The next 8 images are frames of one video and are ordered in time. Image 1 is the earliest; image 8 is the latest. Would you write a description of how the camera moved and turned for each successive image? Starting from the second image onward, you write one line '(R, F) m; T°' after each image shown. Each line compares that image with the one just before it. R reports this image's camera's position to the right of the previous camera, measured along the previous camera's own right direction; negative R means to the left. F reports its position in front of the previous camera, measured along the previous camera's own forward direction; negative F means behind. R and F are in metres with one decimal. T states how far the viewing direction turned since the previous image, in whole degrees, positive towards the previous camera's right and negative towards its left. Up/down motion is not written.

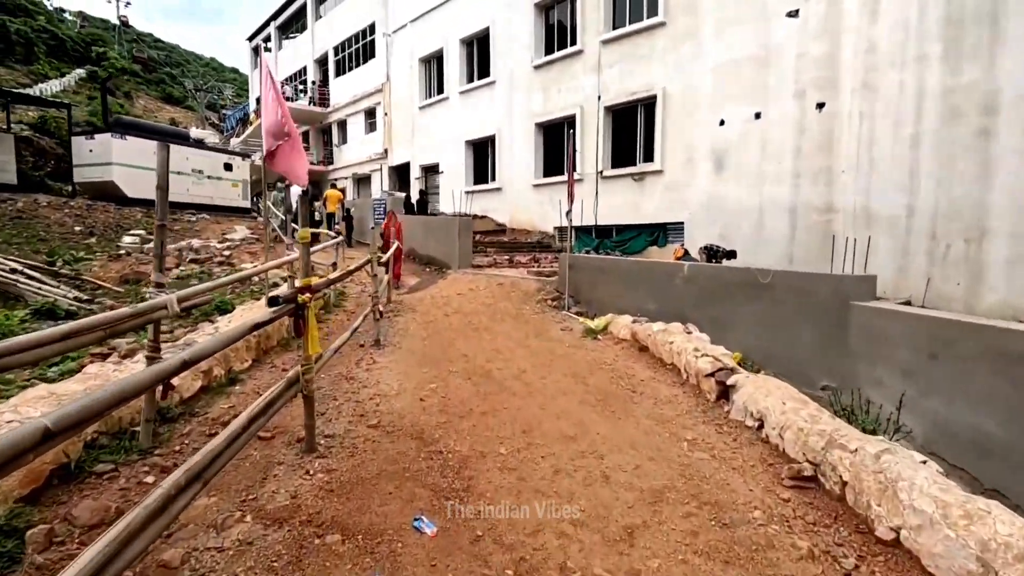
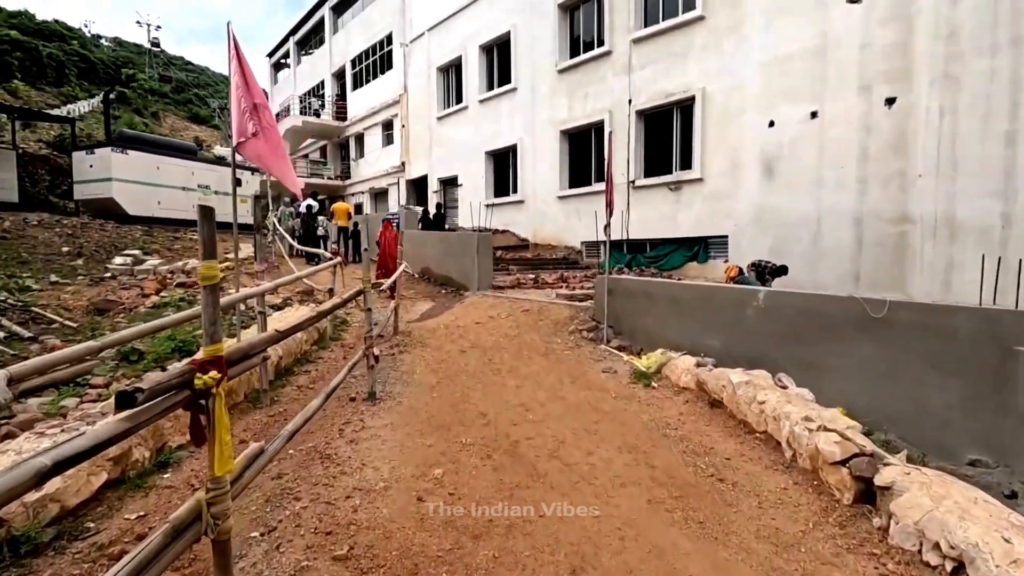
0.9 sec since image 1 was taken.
(-0.1, +1.1) m; -2°
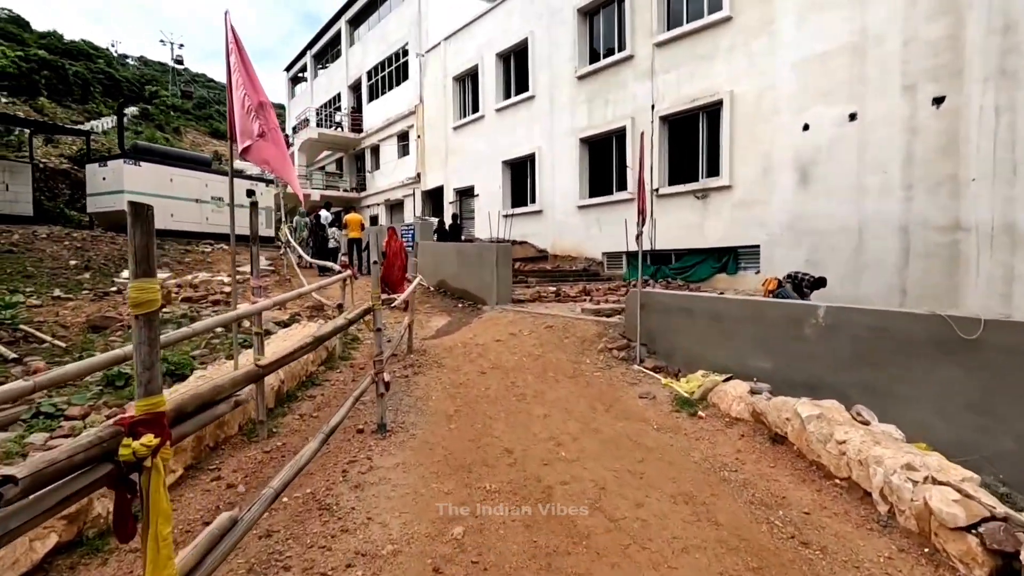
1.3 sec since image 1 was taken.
(-0.1, +0.5) m; -2°
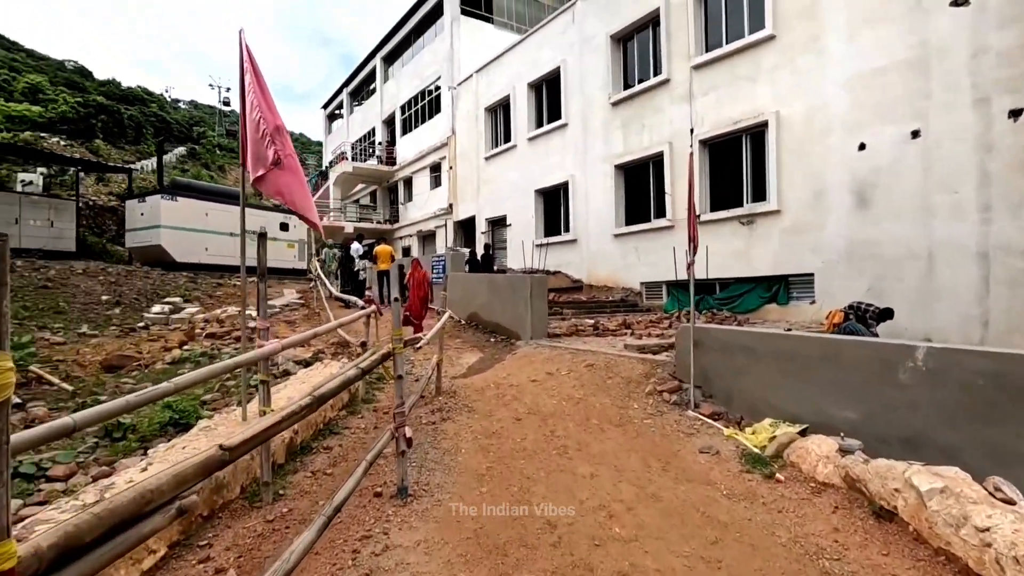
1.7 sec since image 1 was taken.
(0.0, +0.5) m; -3°
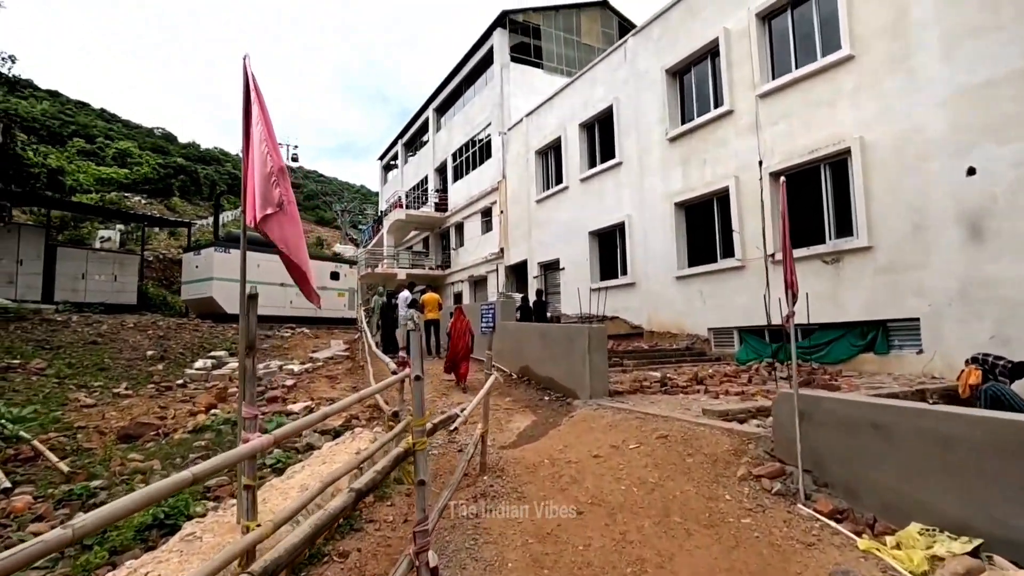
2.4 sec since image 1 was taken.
(0.0, +0.8) m; -6°
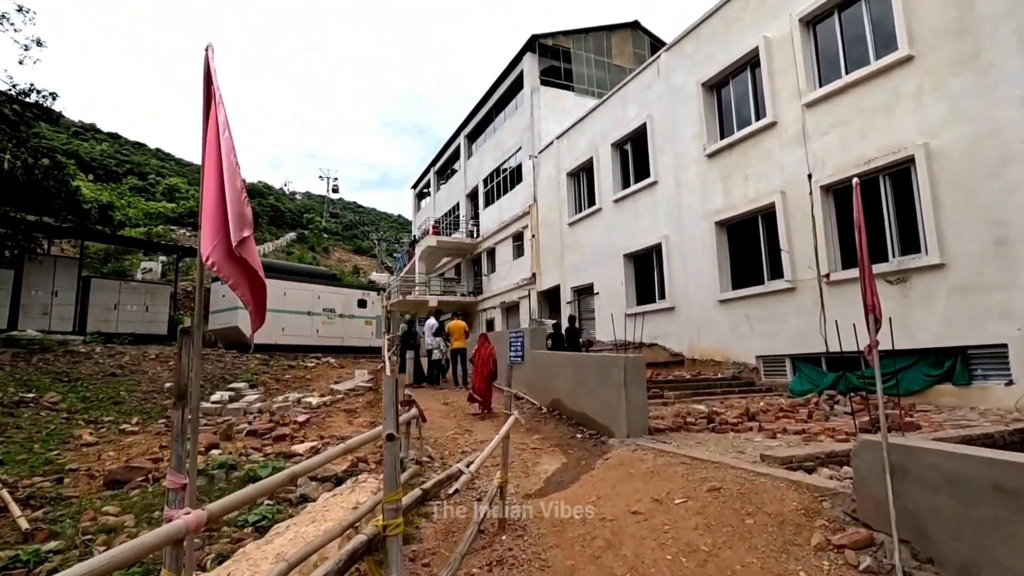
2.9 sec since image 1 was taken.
(+0.1, +0.6) m; -4°
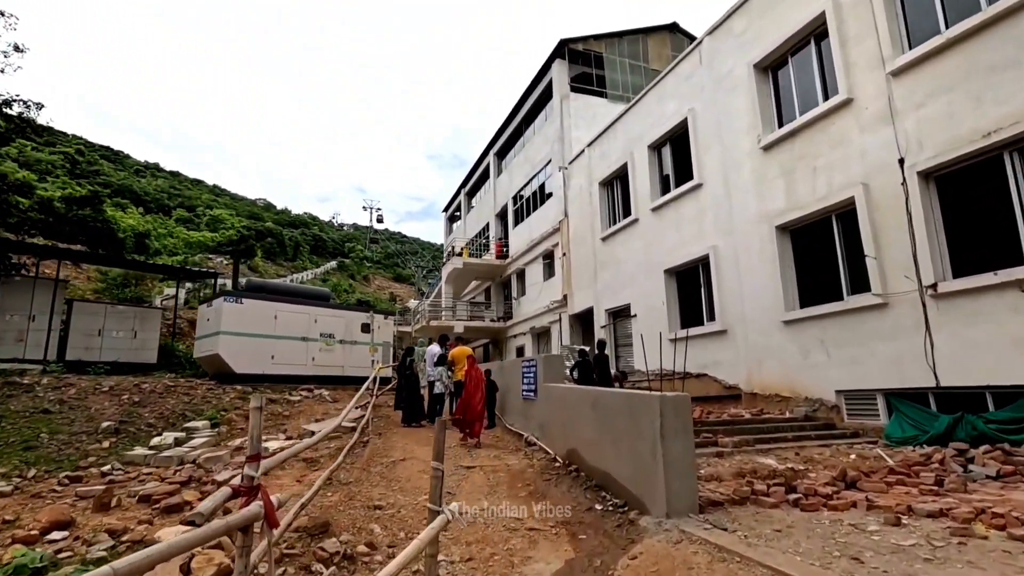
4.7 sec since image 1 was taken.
(+0.5, +1.8) m; -5°
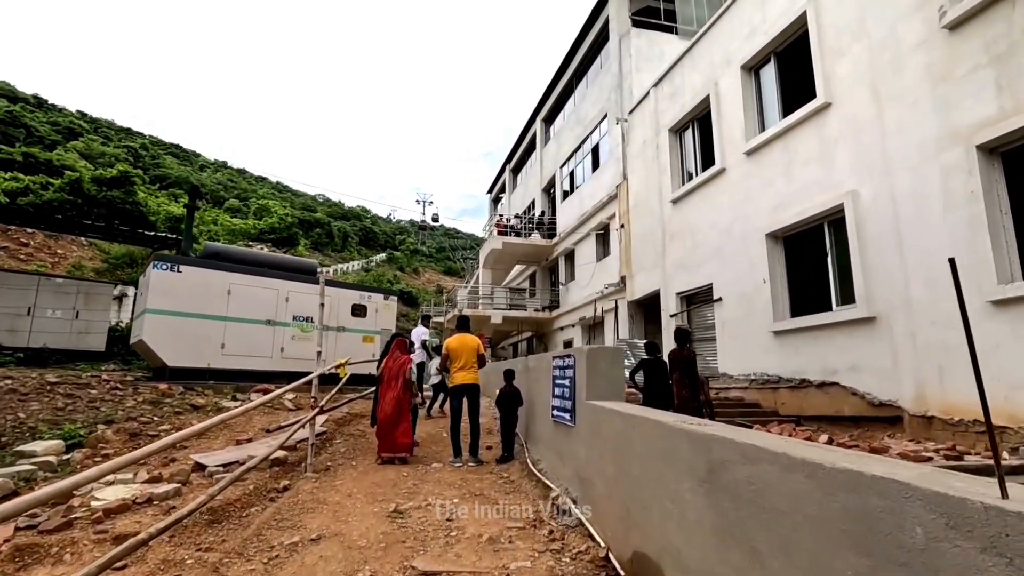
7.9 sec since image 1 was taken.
(+0.3, +3.4) m; -6°
